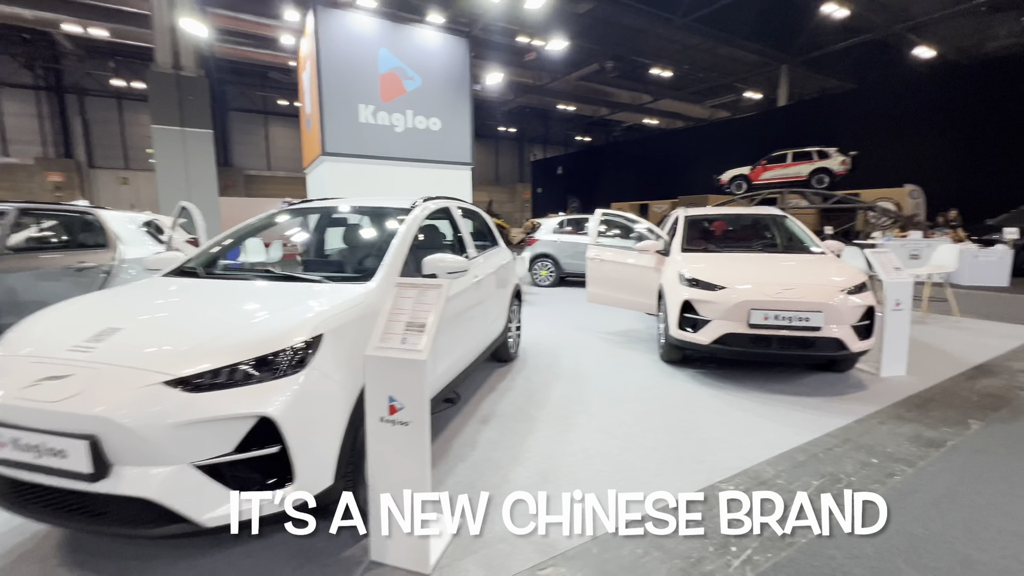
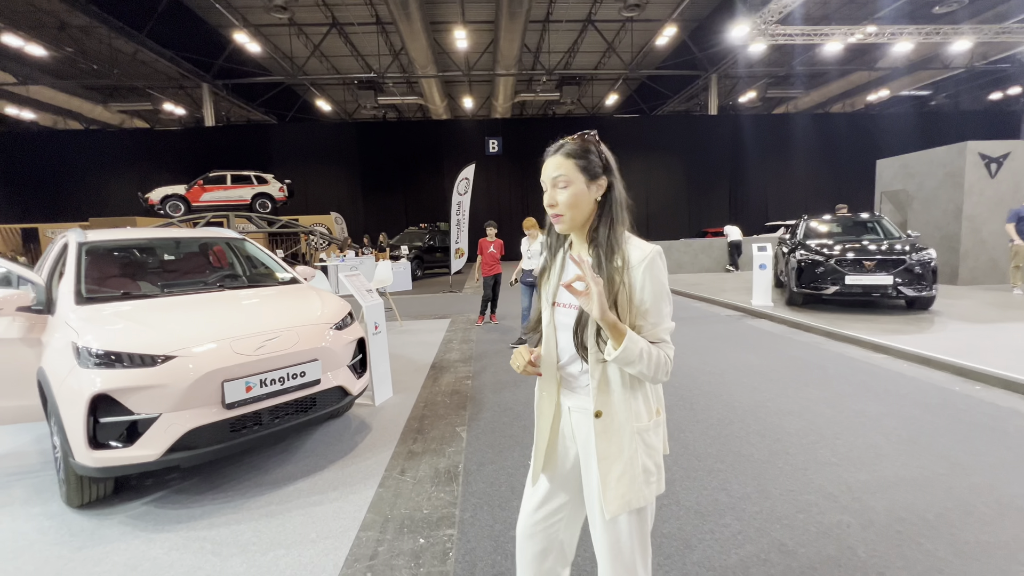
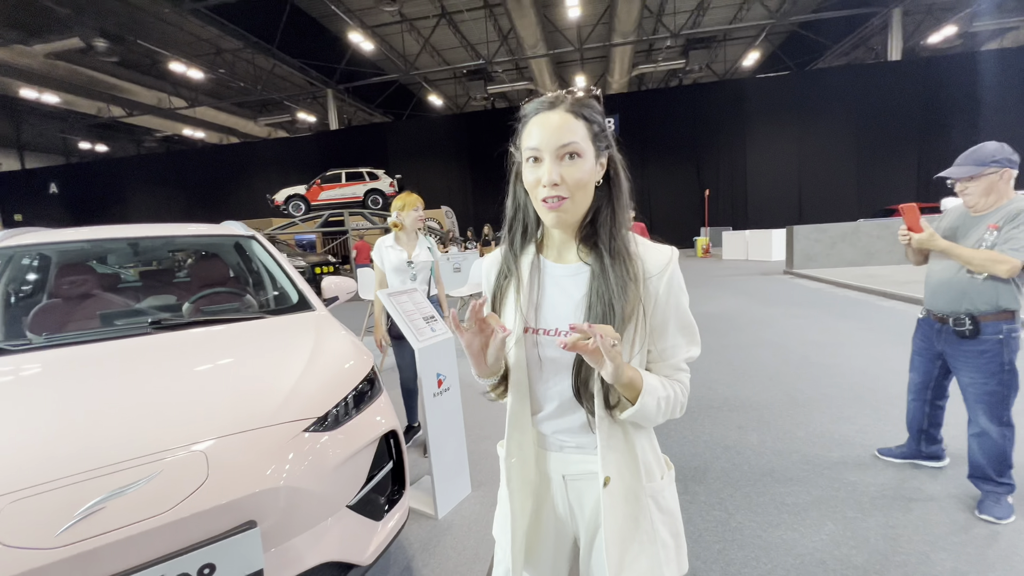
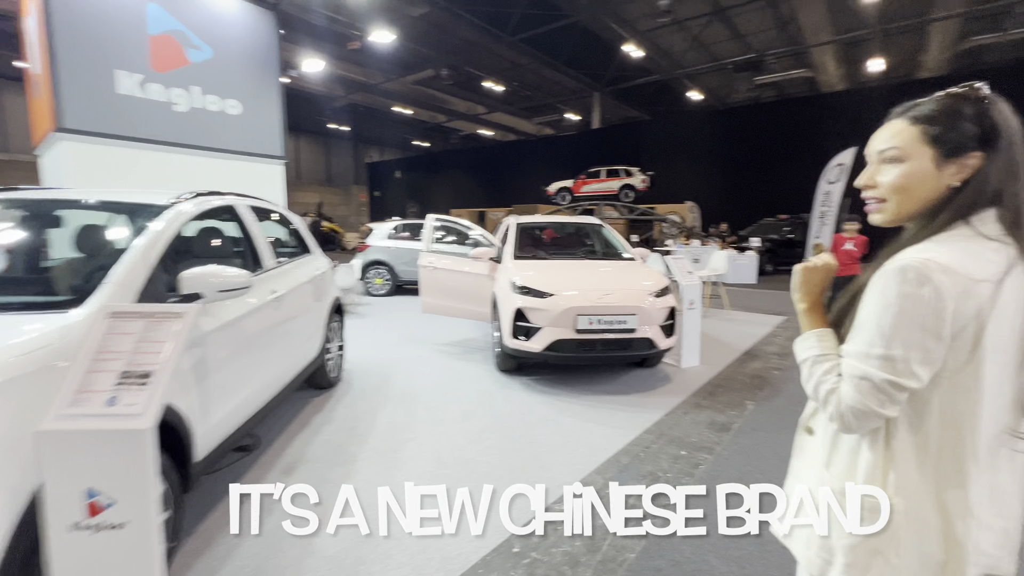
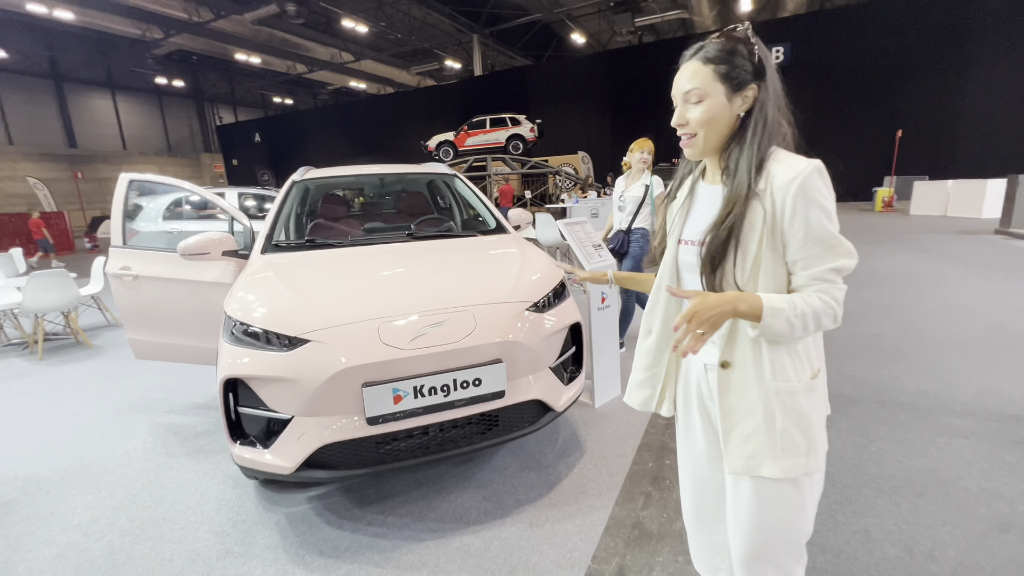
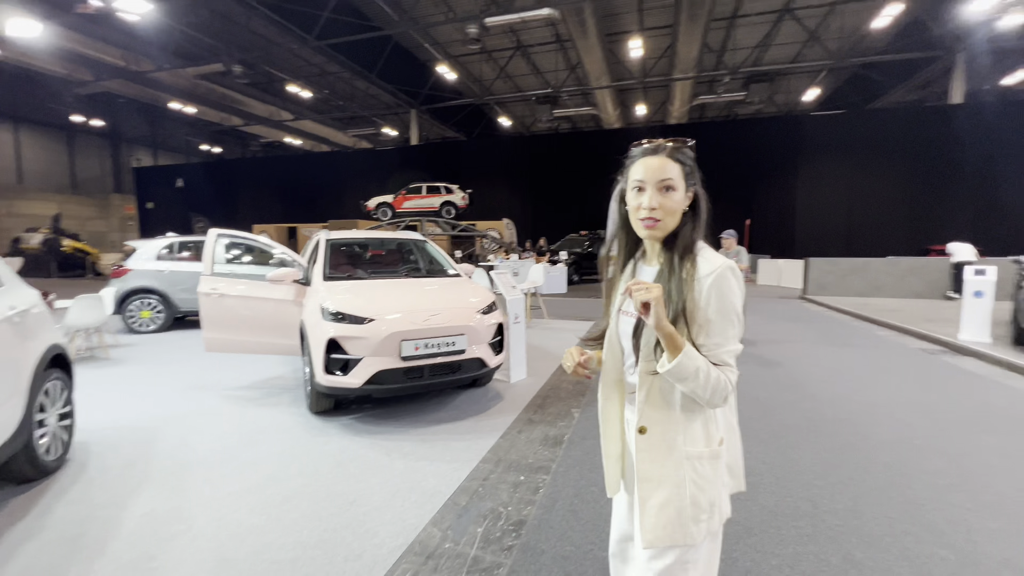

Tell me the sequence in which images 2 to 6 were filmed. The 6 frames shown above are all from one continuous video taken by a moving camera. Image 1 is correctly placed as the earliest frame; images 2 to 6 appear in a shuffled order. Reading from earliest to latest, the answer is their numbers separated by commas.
4, 6, 2, 5, 3
